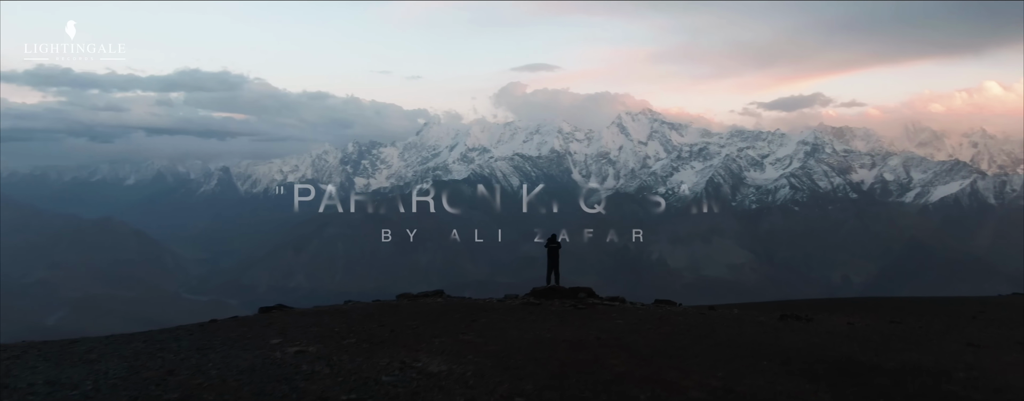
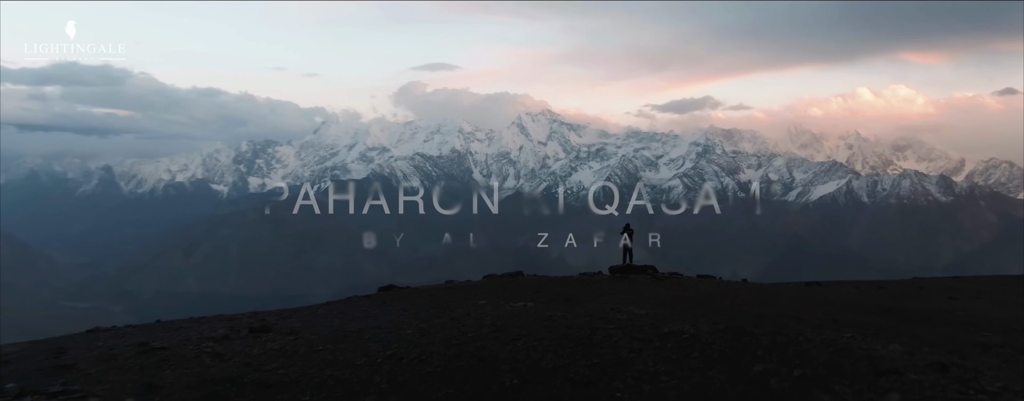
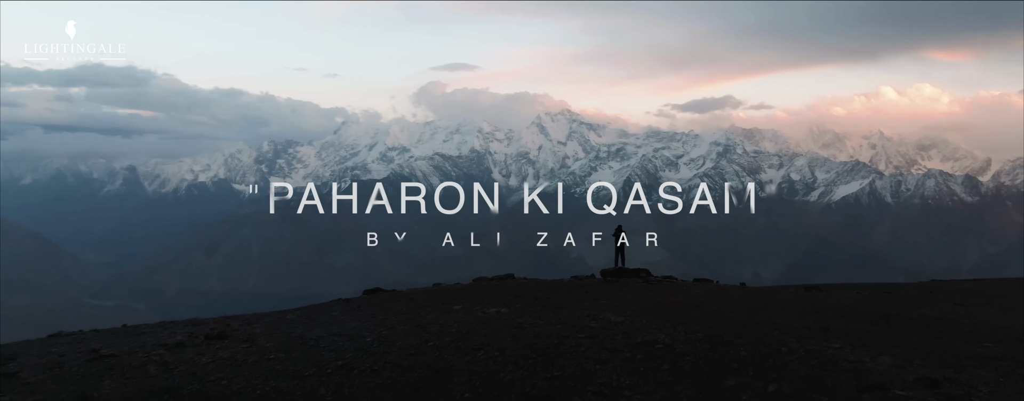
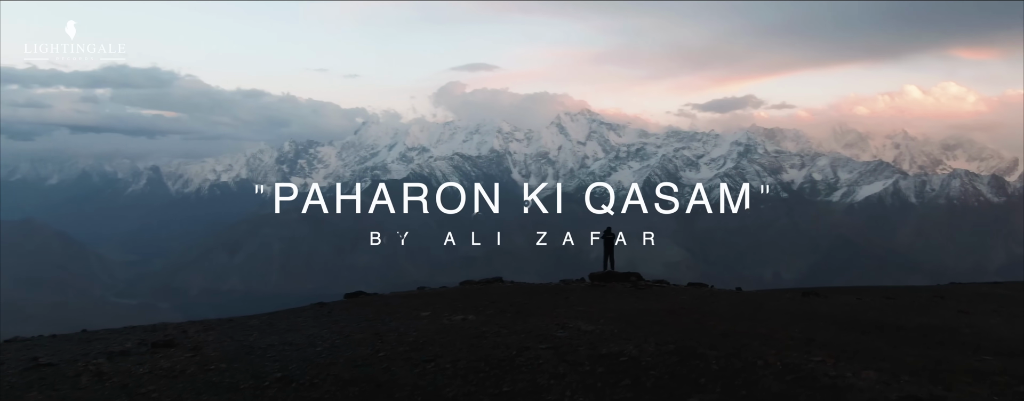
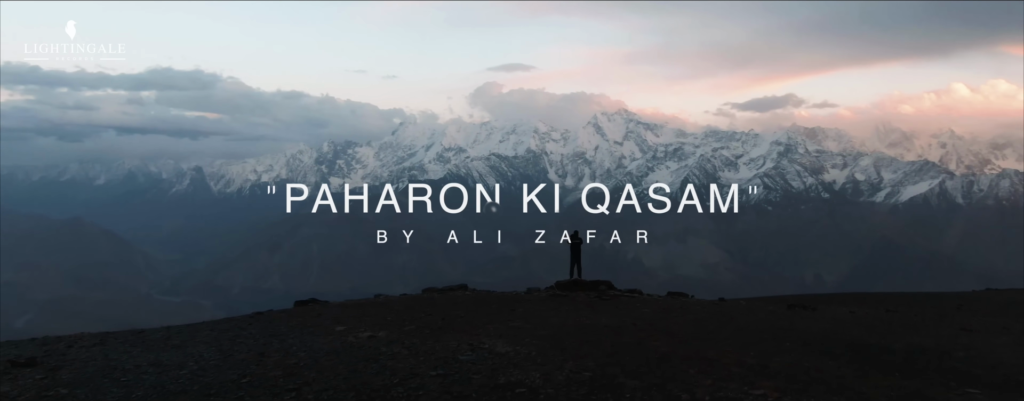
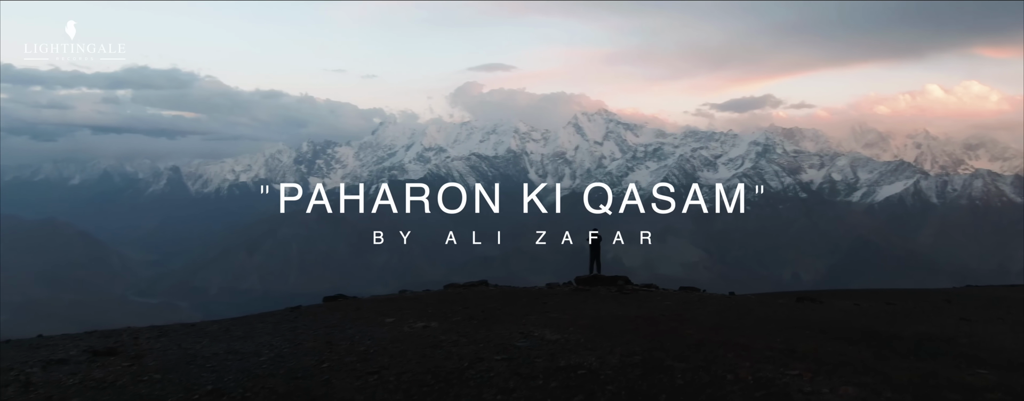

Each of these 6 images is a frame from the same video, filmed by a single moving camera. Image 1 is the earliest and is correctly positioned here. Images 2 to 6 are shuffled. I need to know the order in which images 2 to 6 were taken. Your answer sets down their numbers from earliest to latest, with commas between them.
5, 6, 4, 3, 2
